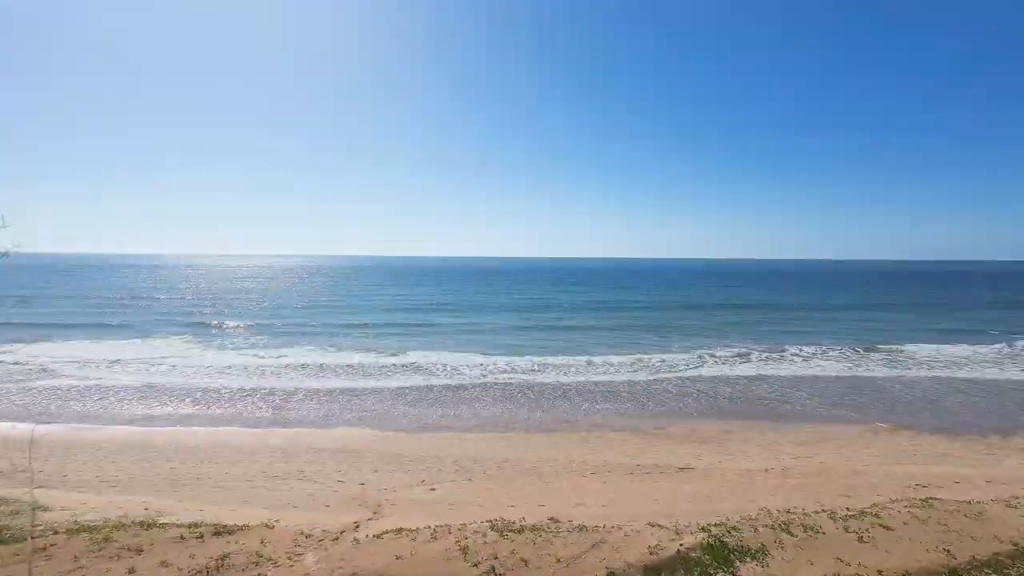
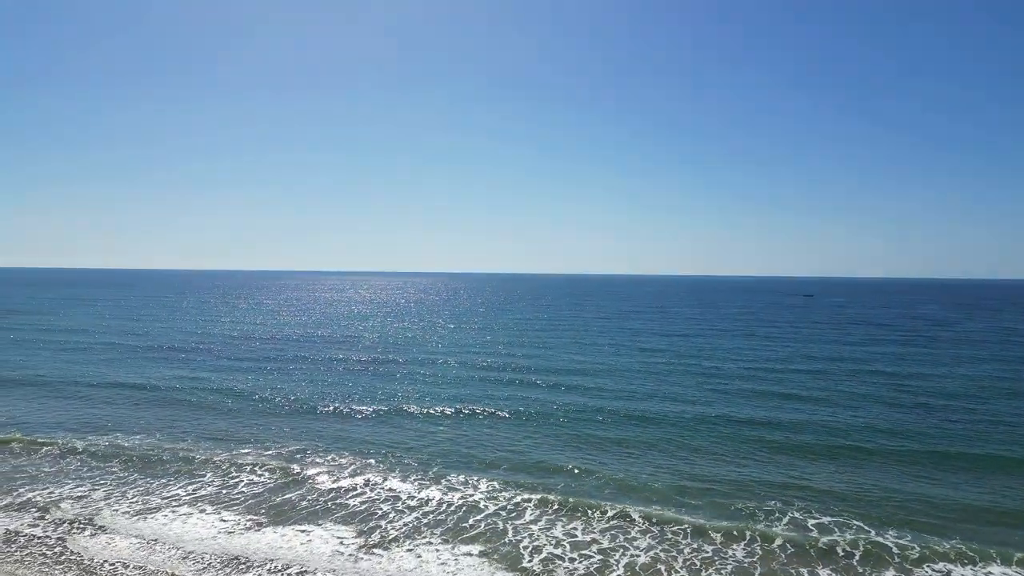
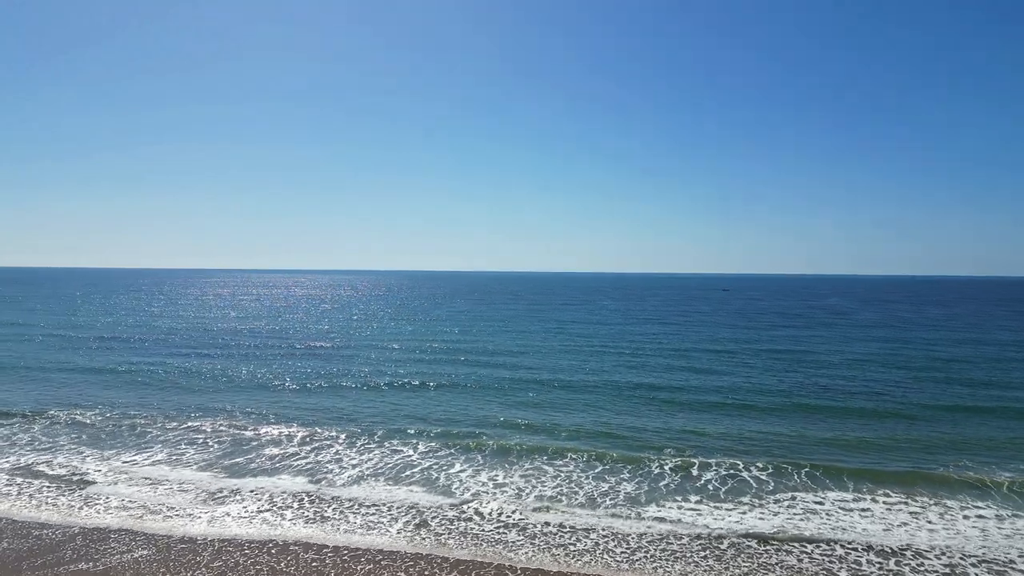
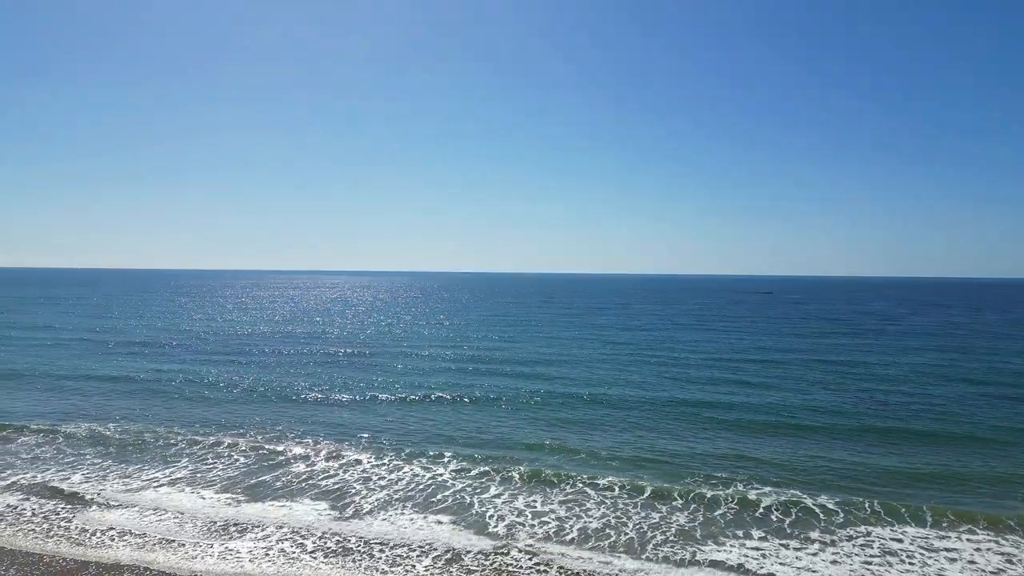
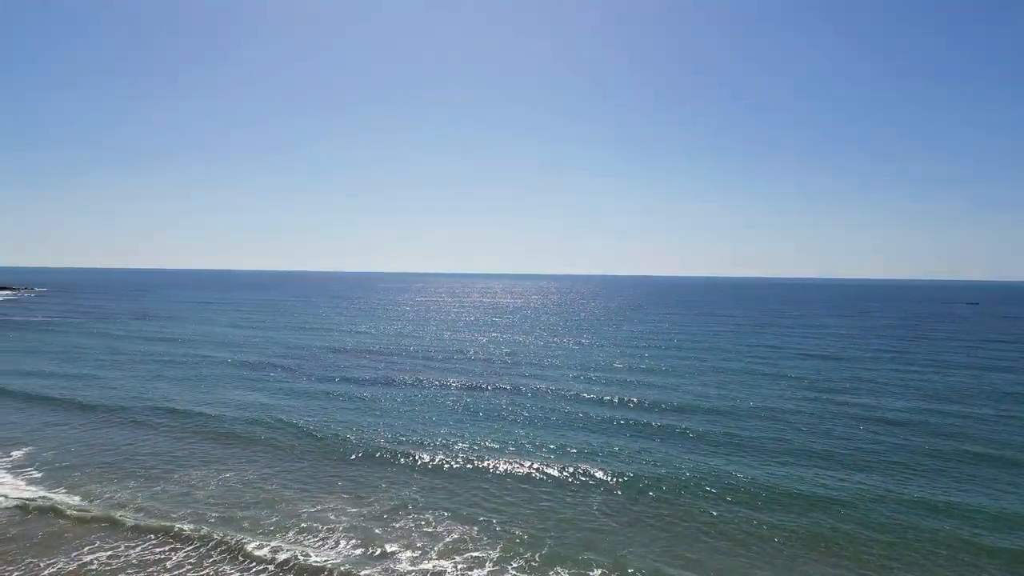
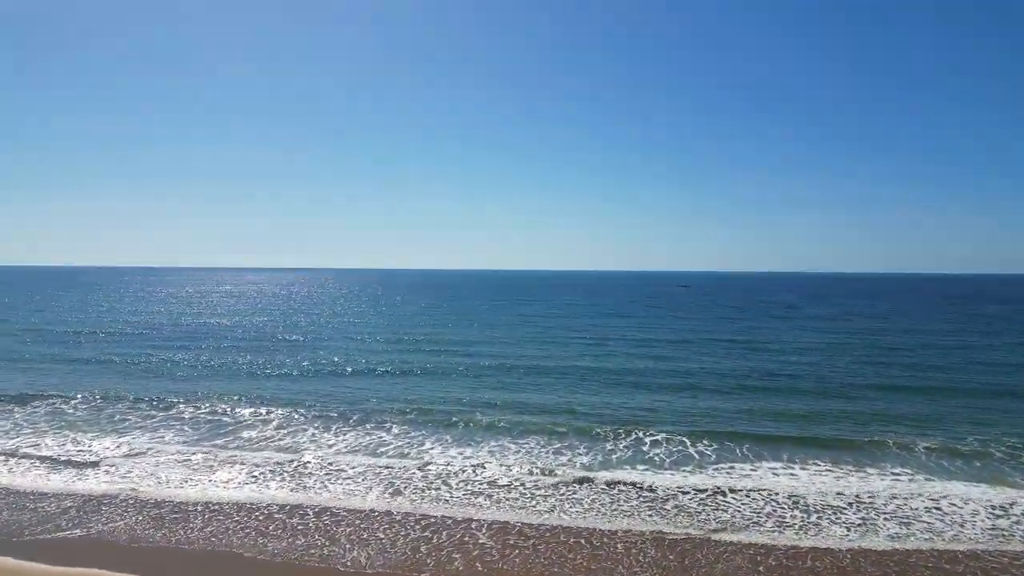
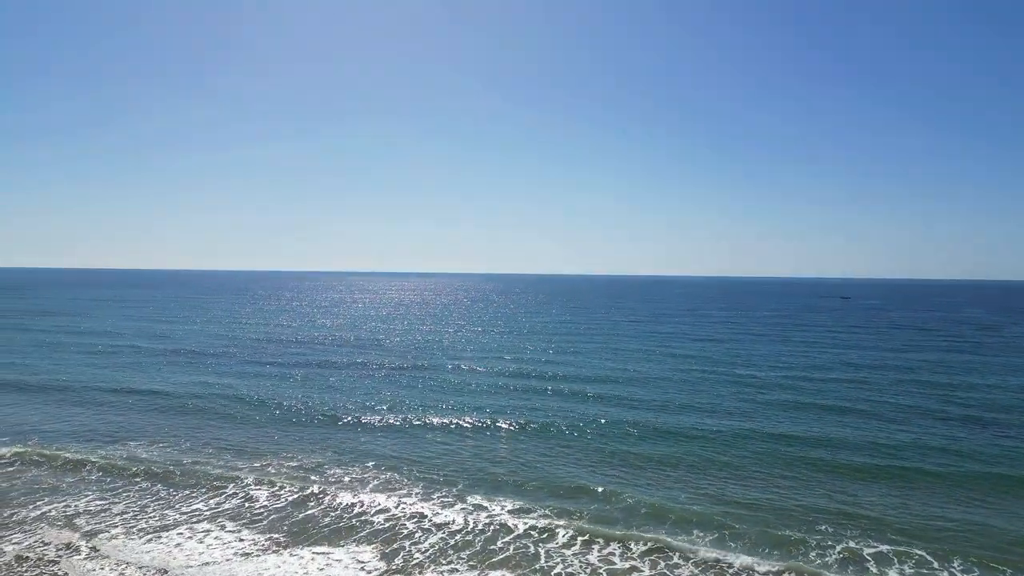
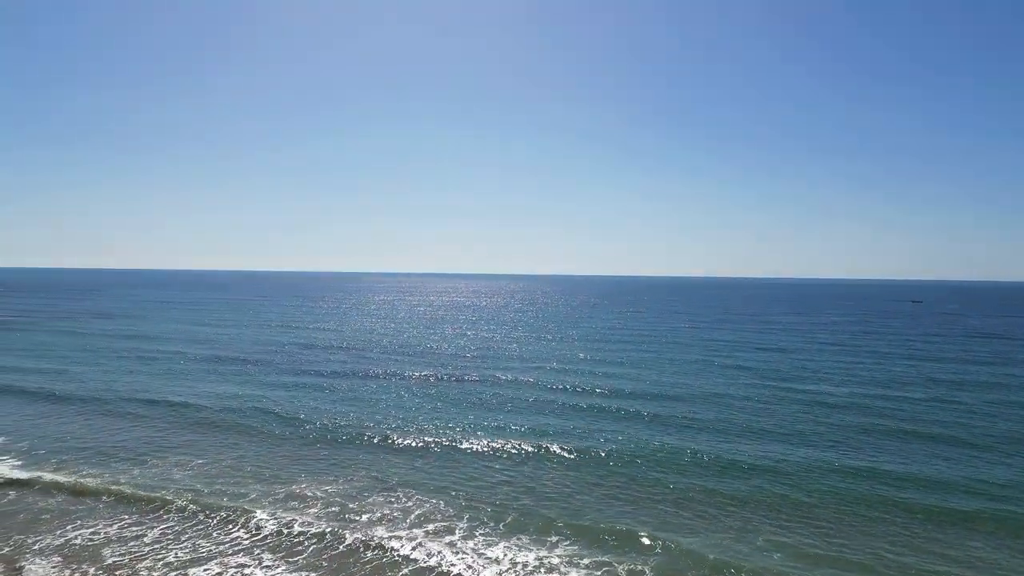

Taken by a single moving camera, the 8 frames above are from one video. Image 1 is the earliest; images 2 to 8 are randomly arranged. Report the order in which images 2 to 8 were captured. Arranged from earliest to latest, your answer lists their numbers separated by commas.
6, 3, 4, 2, 7, 8, 5
